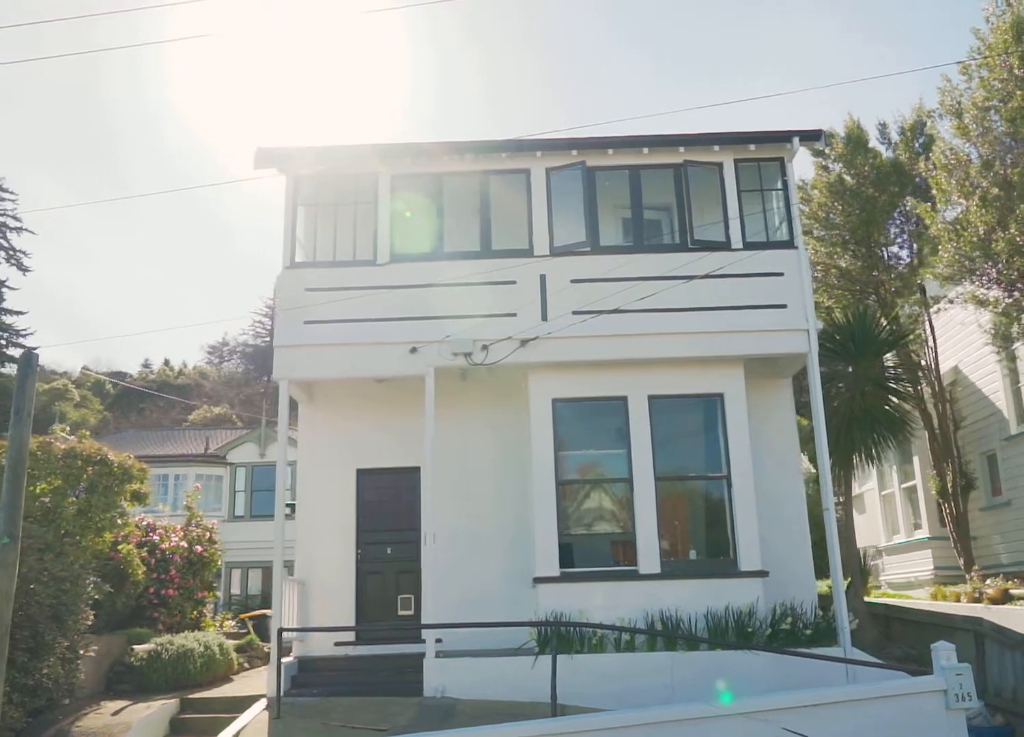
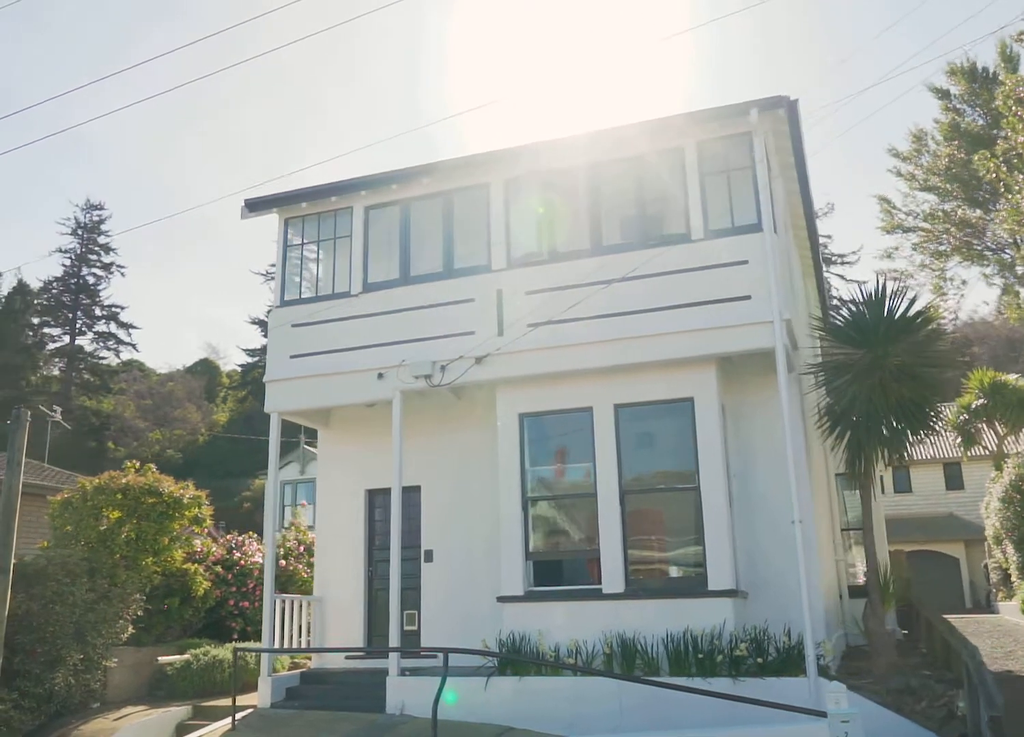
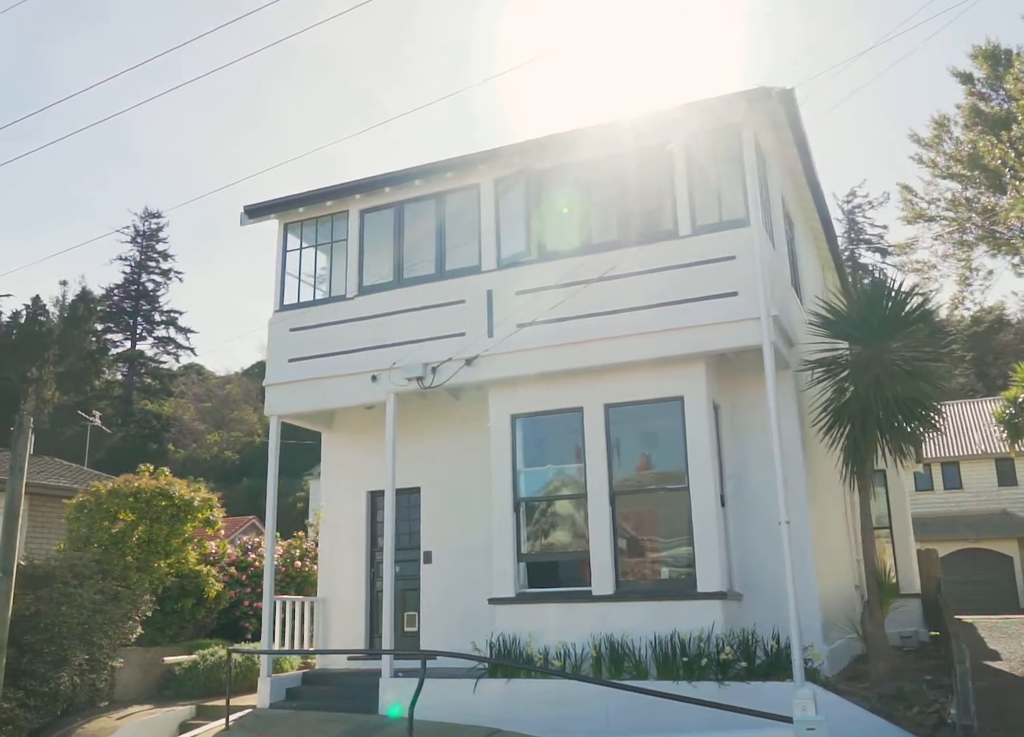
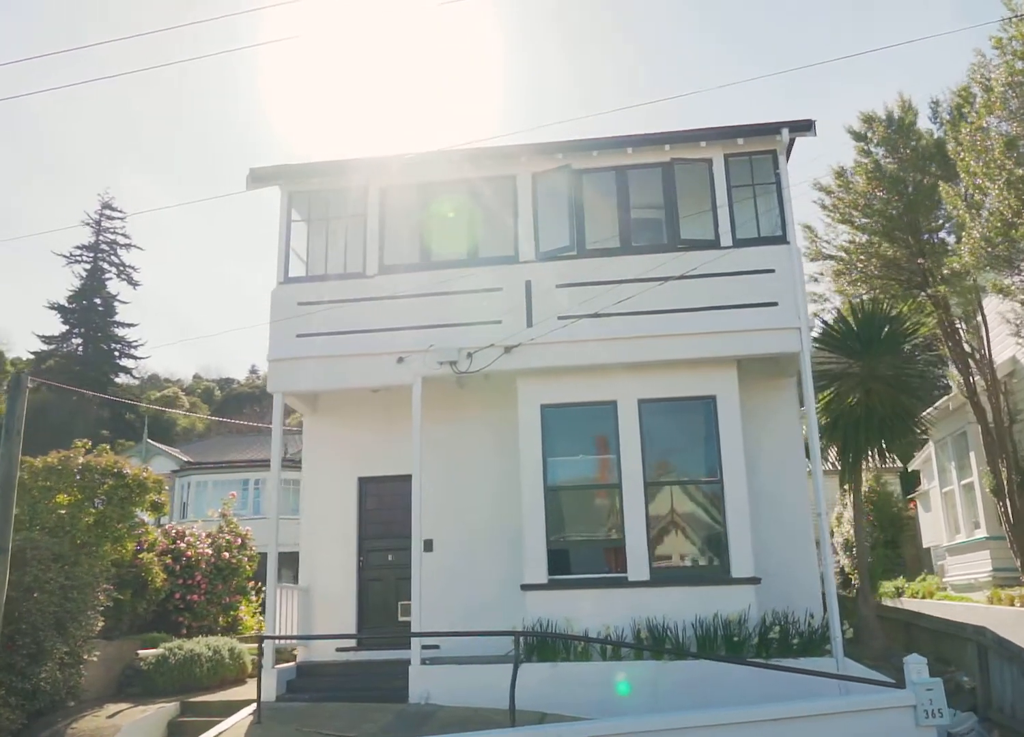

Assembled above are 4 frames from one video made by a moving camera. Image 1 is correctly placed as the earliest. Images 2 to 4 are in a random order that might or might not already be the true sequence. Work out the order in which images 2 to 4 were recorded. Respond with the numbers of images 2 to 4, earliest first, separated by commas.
4, 2, 3
